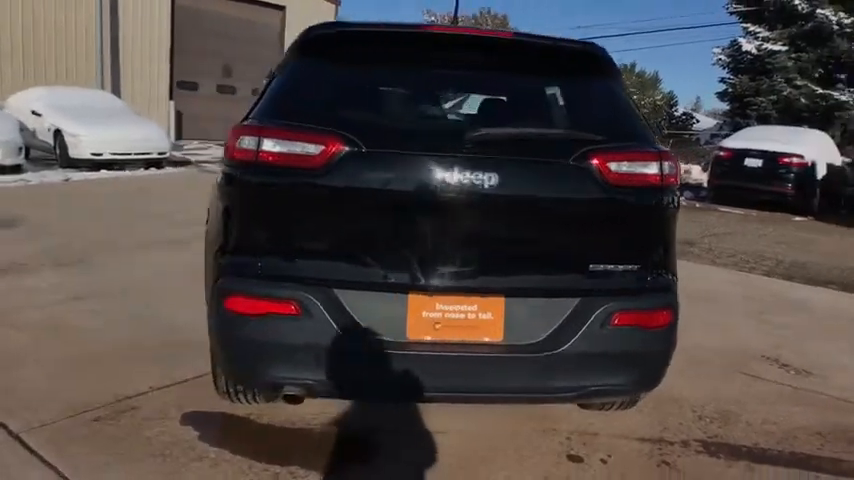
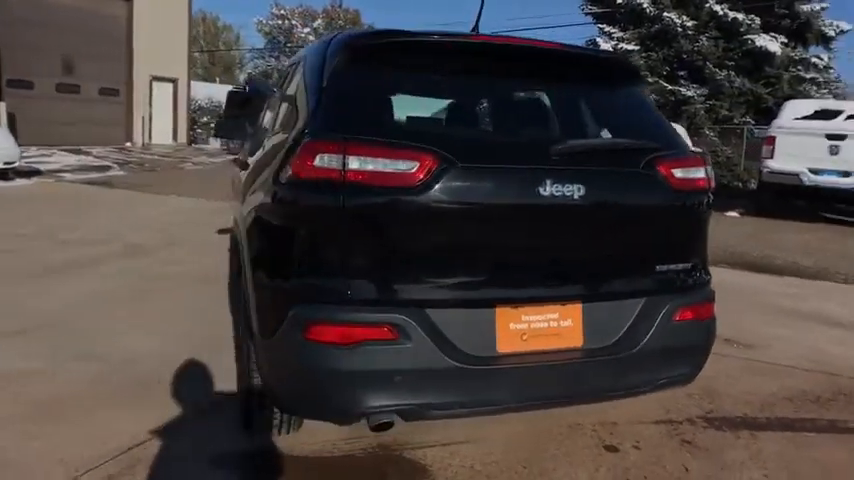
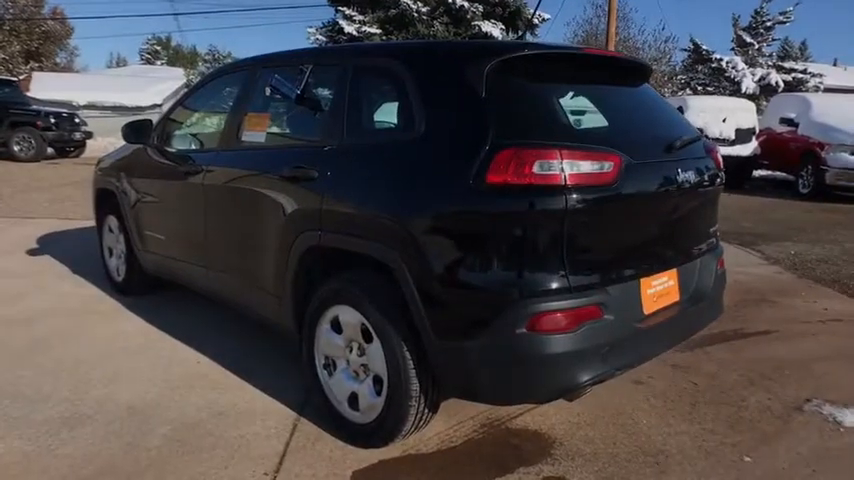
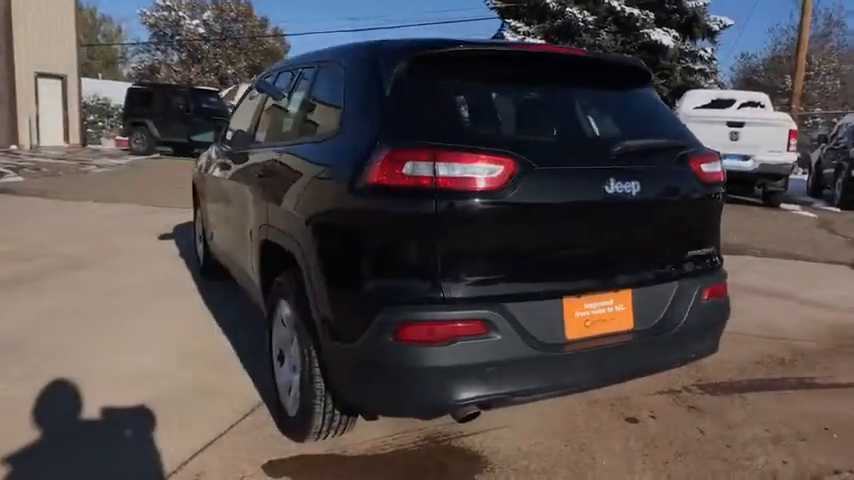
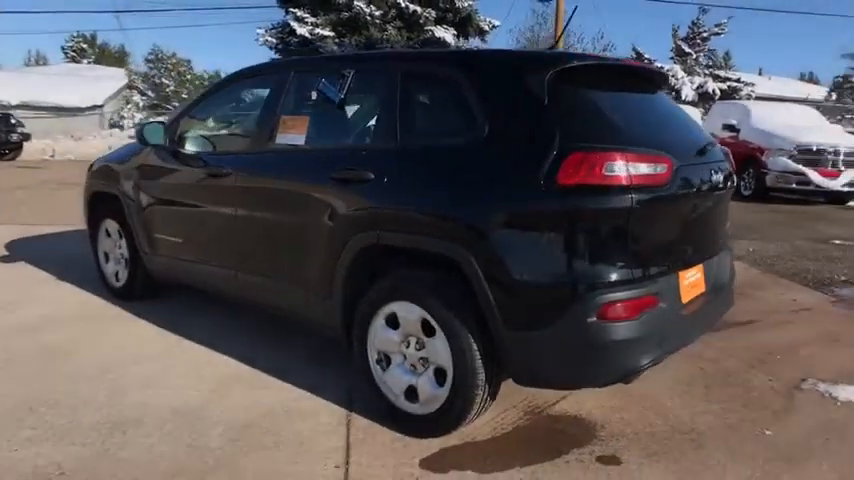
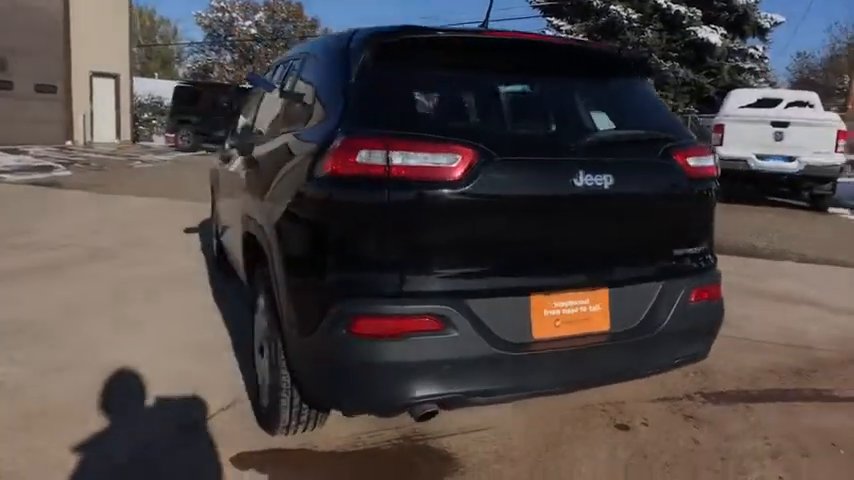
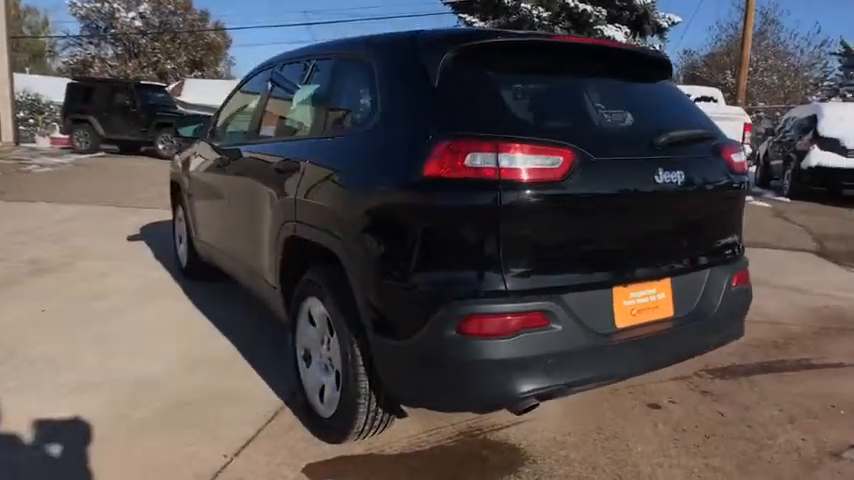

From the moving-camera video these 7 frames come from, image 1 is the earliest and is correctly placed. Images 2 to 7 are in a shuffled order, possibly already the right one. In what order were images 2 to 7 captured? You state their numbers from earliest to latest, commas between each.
2, 6, 4, 7, 3, 5
